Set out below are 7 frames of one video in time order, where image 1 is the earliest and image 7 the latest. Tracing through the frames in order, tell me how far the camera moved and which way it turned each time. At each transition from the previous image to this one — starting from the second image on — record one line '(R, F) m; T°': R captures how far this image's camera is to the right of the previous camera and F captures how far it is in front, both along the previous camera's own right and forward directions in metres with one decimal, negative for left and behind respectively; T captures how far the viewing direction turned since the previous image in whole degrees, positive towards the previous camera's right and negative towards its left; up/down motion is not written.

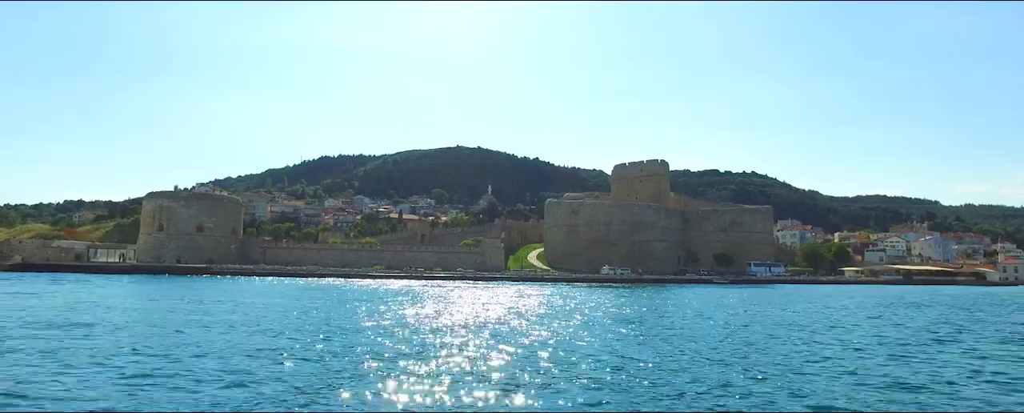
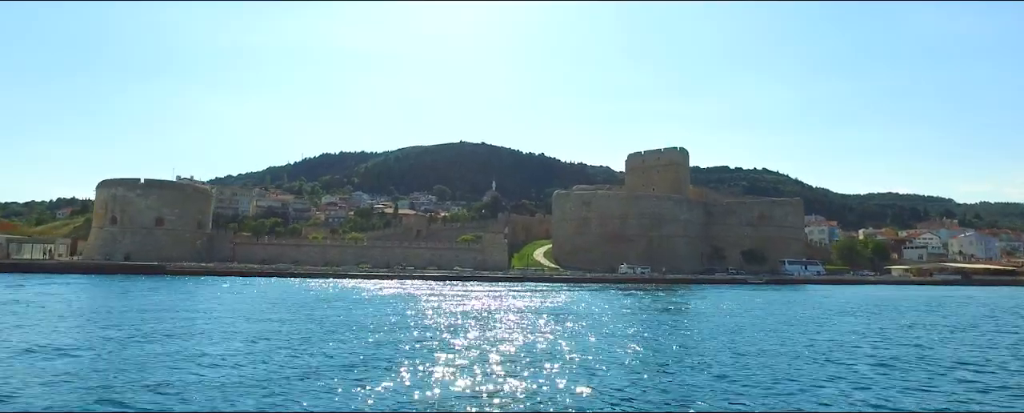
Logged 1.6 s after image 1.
(0.0, +5.6) m; 0°
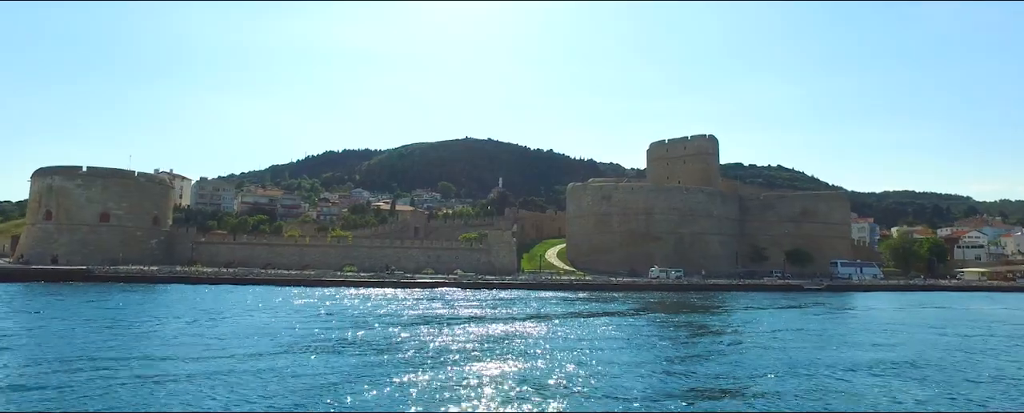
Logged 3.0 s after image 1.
(-0.2, +6.2) m; -1°
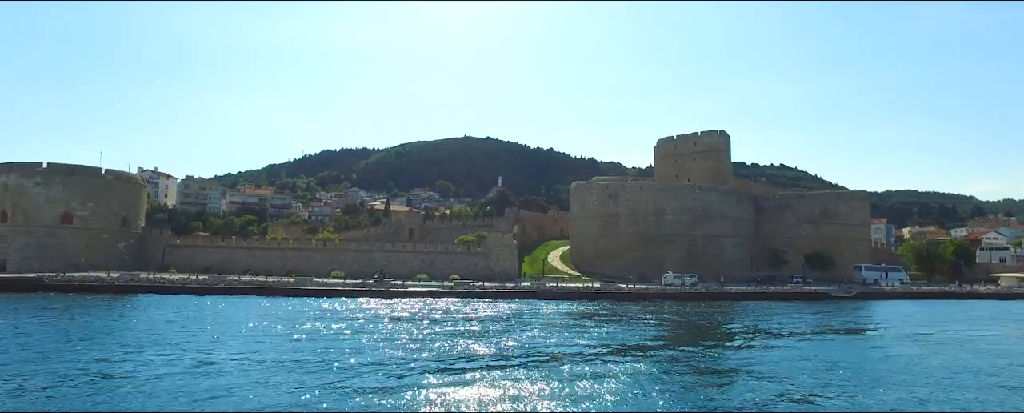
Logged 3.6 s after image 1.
(0.0, +2.8) m; 0°
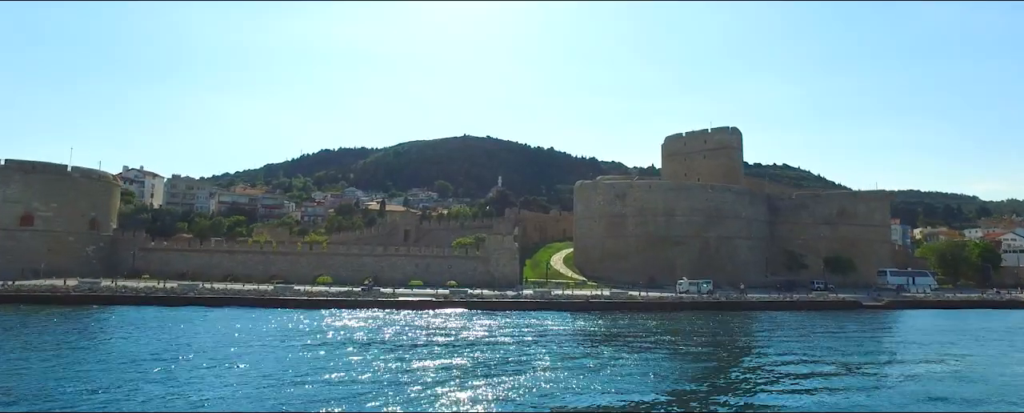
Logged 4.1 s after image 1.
(-0.1, +2.5) m; 0°
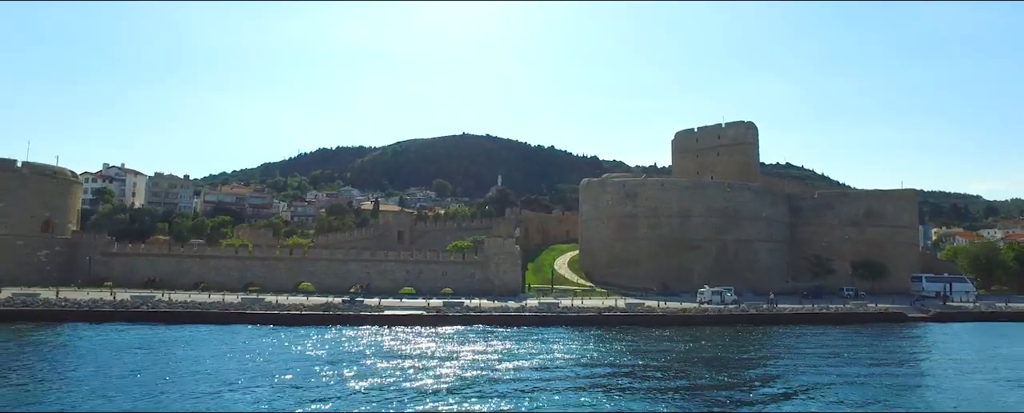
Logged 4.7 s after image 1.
(-0.1, +3.0) m; 0°
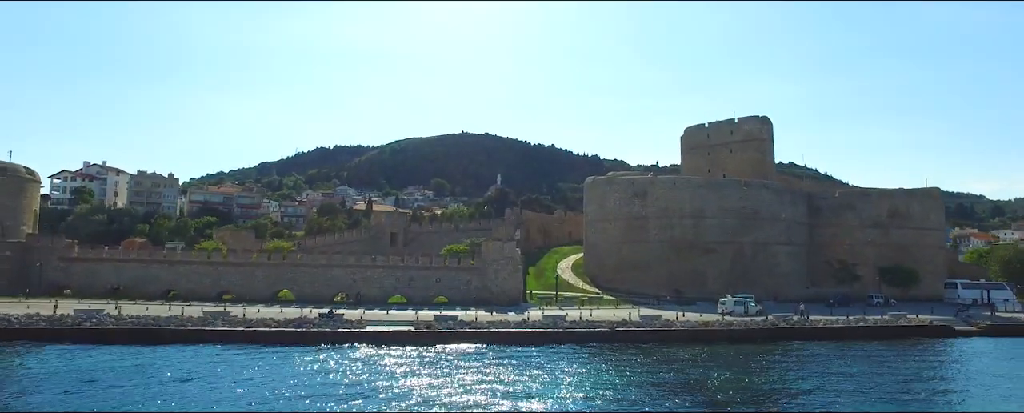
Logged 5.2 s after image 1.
(0.0, +2.6) m; 0°
